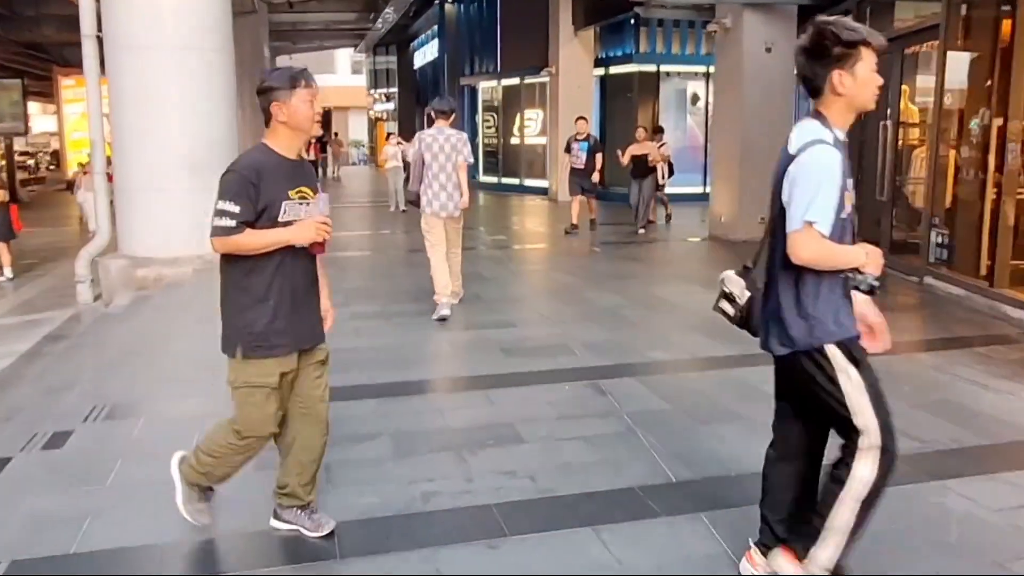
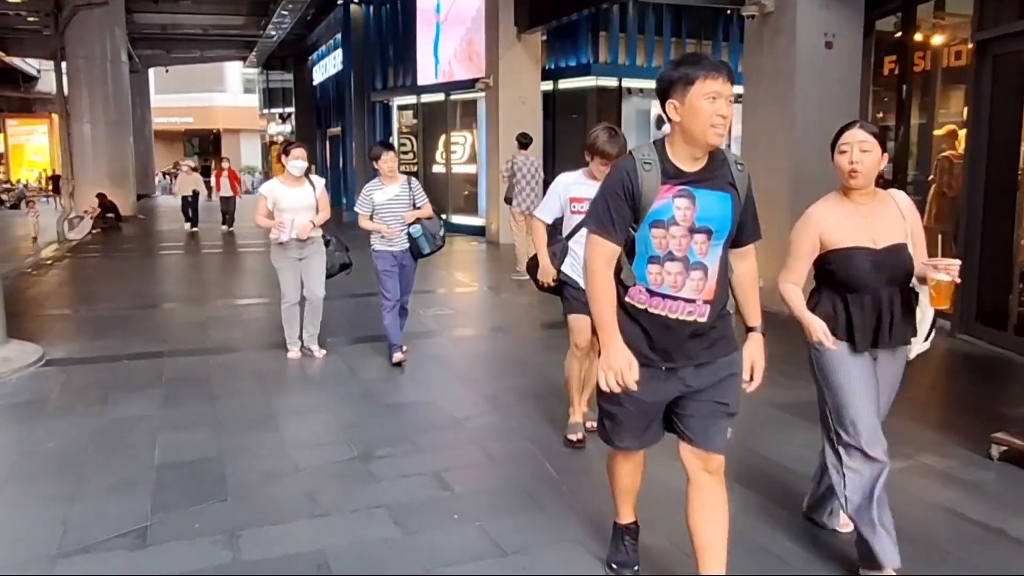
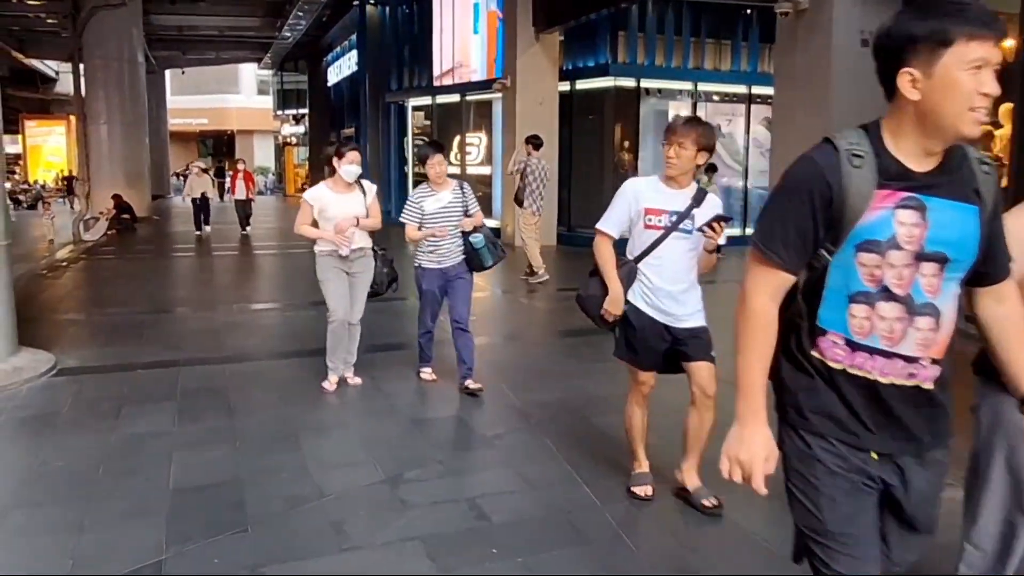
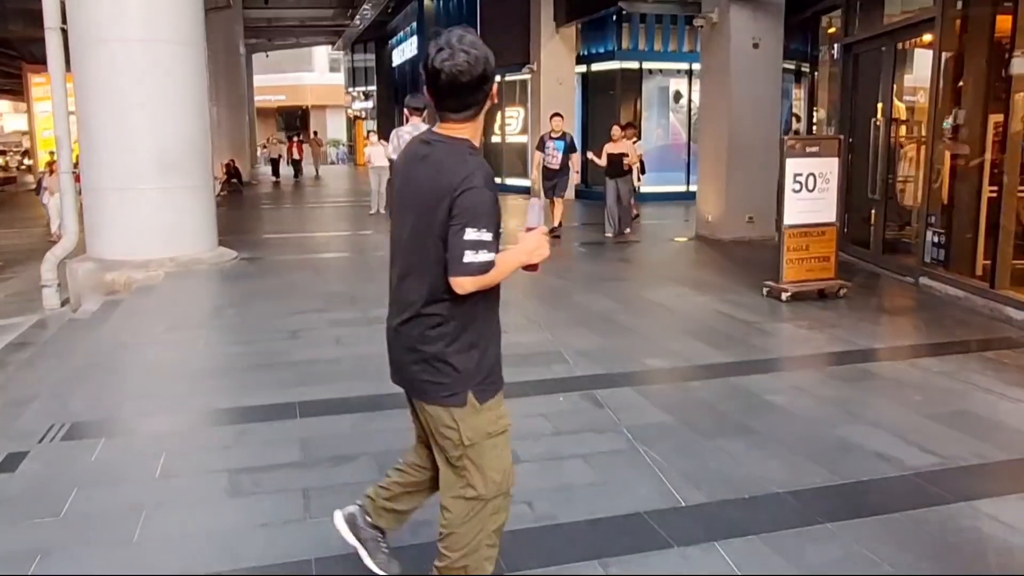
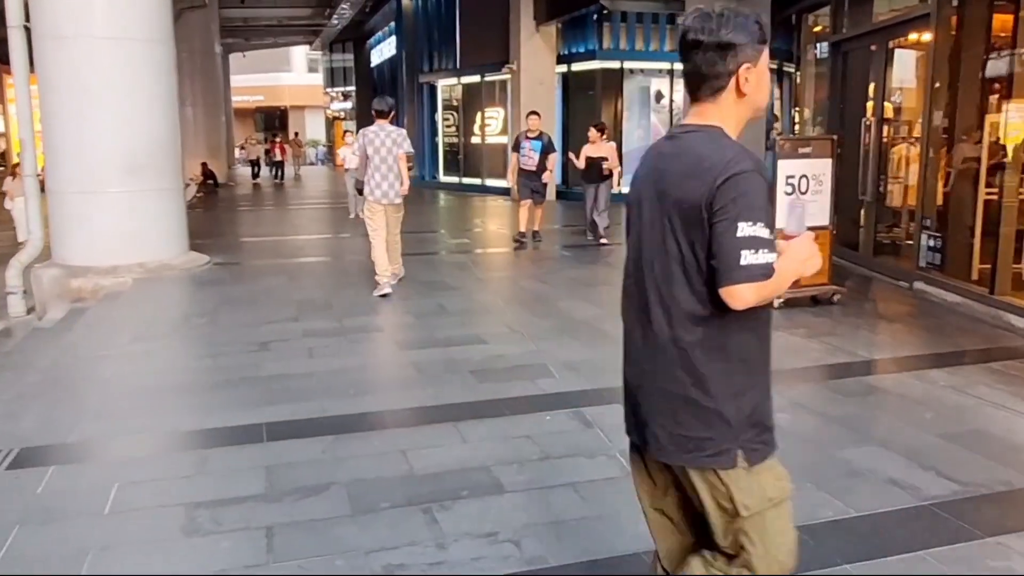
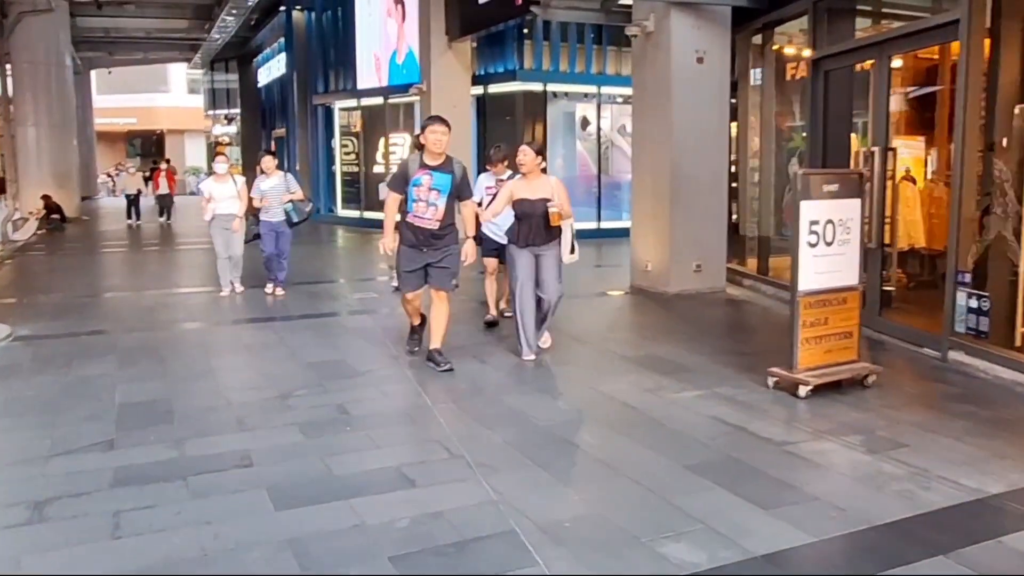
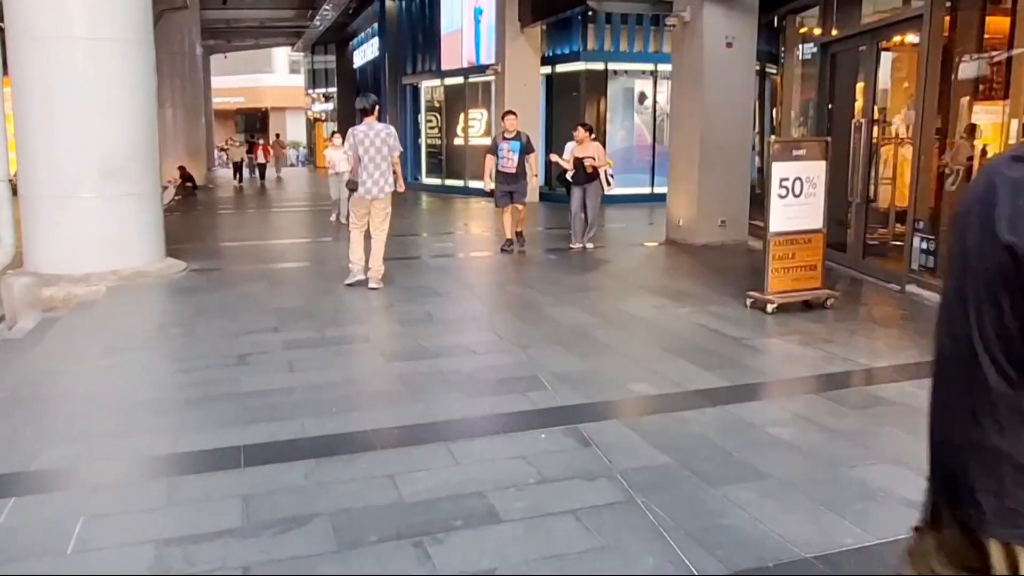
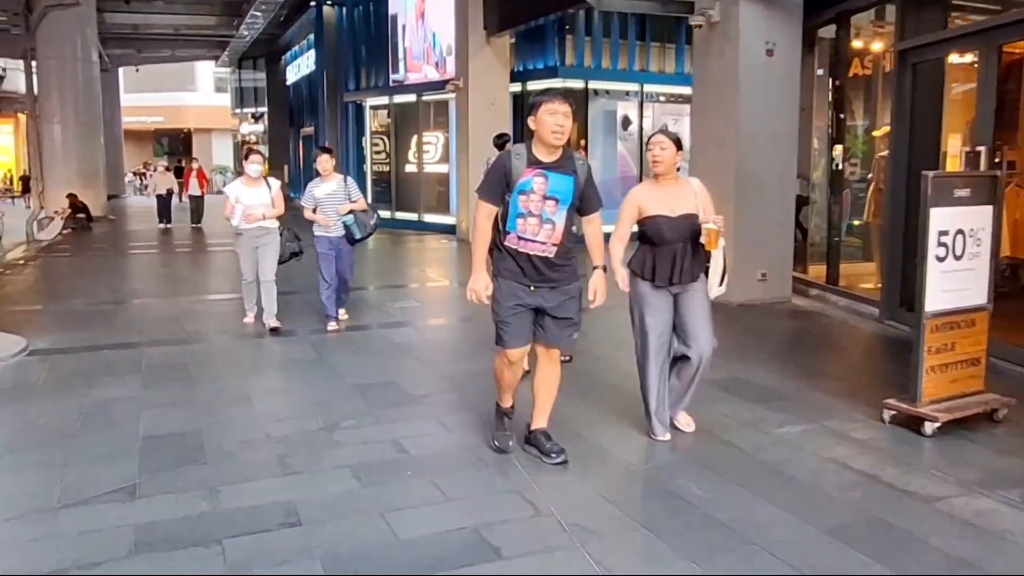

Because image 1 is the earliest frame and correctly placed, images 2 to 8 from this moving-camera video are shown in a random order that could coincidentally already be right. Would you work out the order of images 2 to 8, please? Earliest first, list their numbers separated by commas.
4, 5, 7, 6, 8, 2, 3
